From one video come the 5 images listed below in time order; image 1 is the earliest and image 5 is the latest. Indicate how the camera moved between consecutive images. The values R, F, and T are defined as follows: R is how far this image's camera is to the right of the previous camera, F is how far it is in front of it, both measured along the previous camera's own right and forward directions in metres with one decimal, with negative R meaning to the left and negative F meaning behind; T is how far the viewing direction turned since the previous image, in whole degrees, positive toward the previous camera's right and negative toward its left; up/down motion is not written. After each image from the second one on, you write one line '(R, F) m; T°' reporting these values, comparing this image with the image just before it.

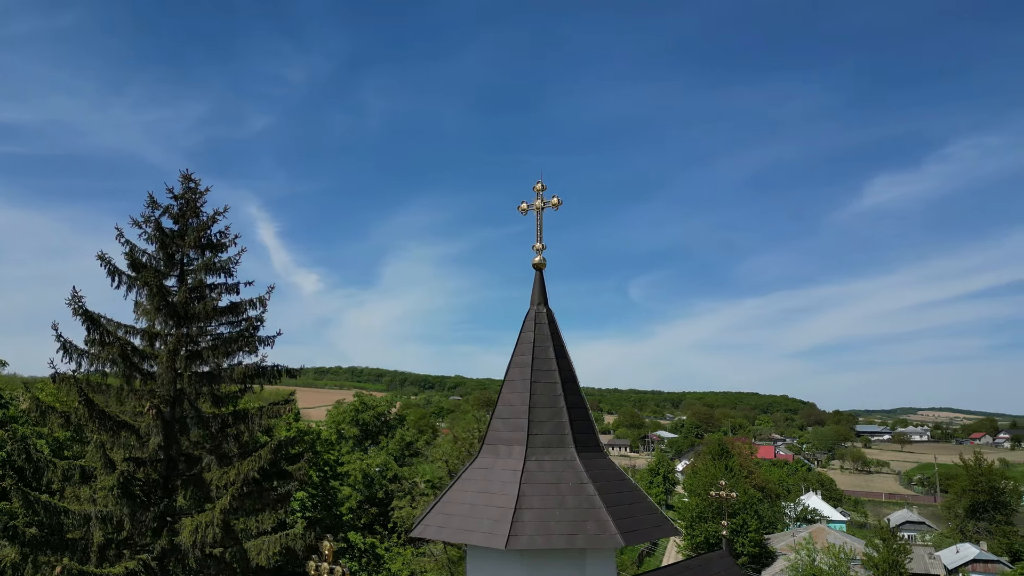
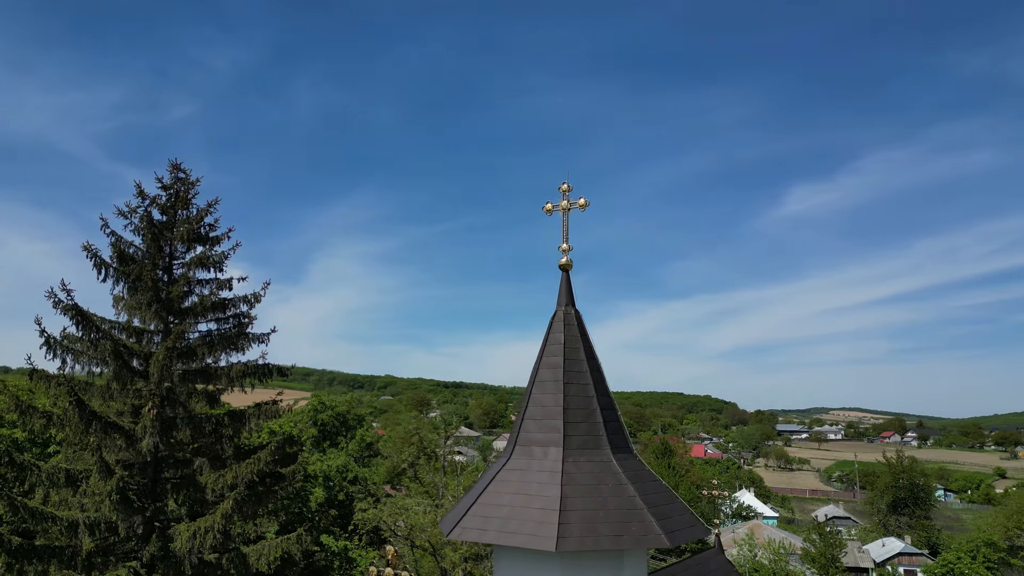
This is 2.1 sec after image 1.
(-1.2, +0.1) m; +5°
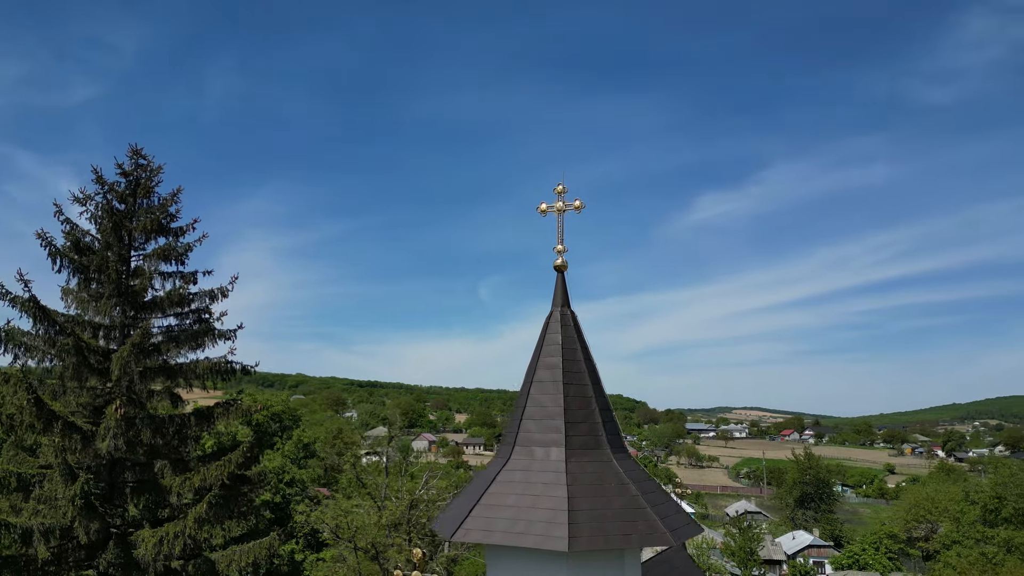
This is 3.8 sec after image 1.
(-1.0, +0.1) m; +6°
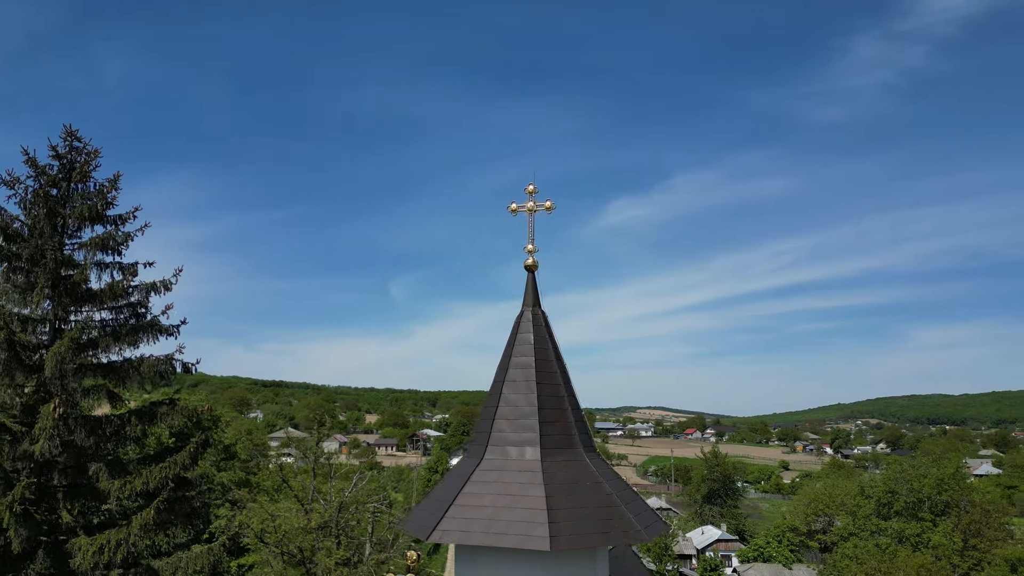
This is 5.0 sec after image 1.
(-0.7, +0.1) m; +7°
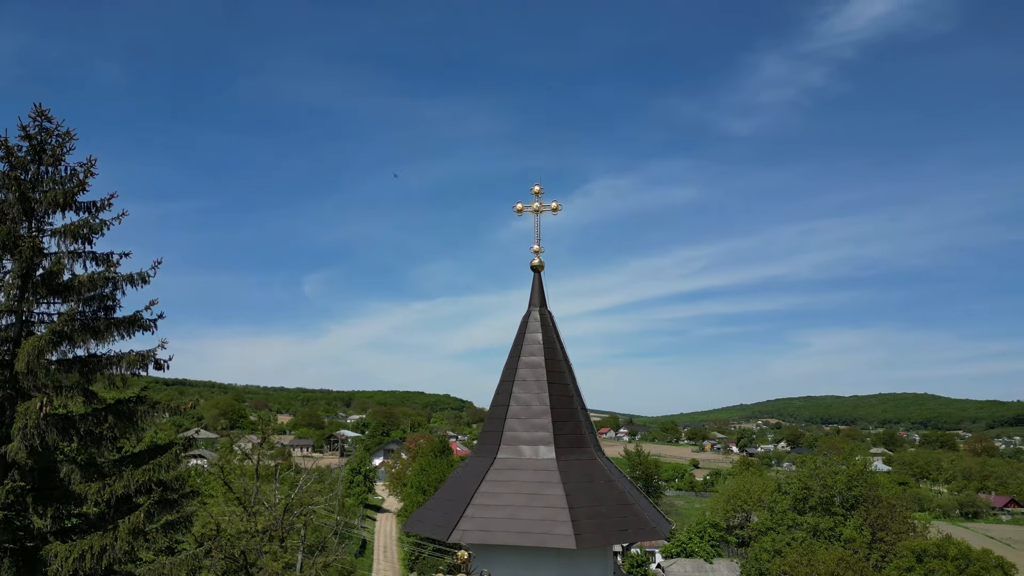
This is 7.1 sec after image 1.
(-1.2, 0.0) m; +6°
